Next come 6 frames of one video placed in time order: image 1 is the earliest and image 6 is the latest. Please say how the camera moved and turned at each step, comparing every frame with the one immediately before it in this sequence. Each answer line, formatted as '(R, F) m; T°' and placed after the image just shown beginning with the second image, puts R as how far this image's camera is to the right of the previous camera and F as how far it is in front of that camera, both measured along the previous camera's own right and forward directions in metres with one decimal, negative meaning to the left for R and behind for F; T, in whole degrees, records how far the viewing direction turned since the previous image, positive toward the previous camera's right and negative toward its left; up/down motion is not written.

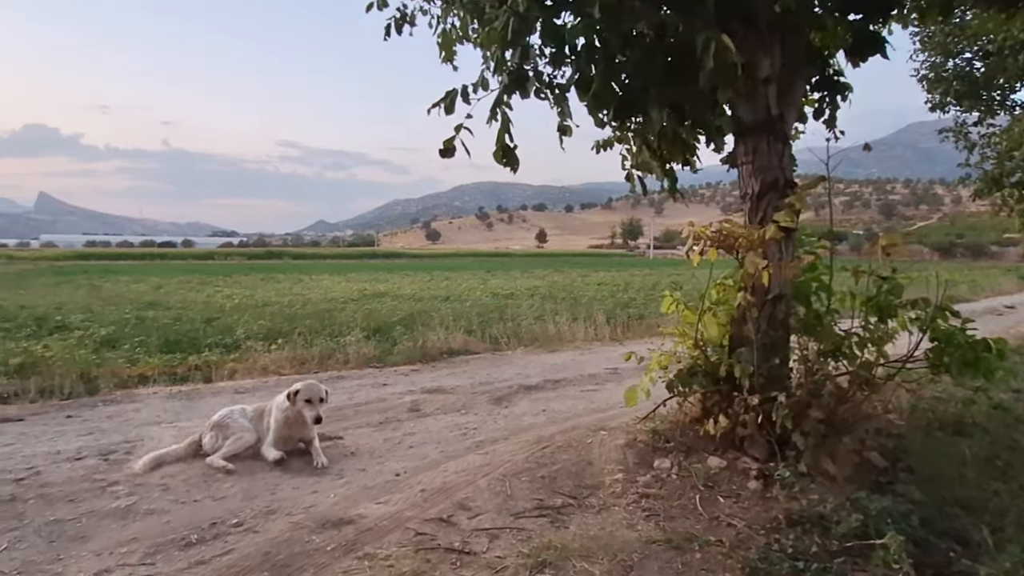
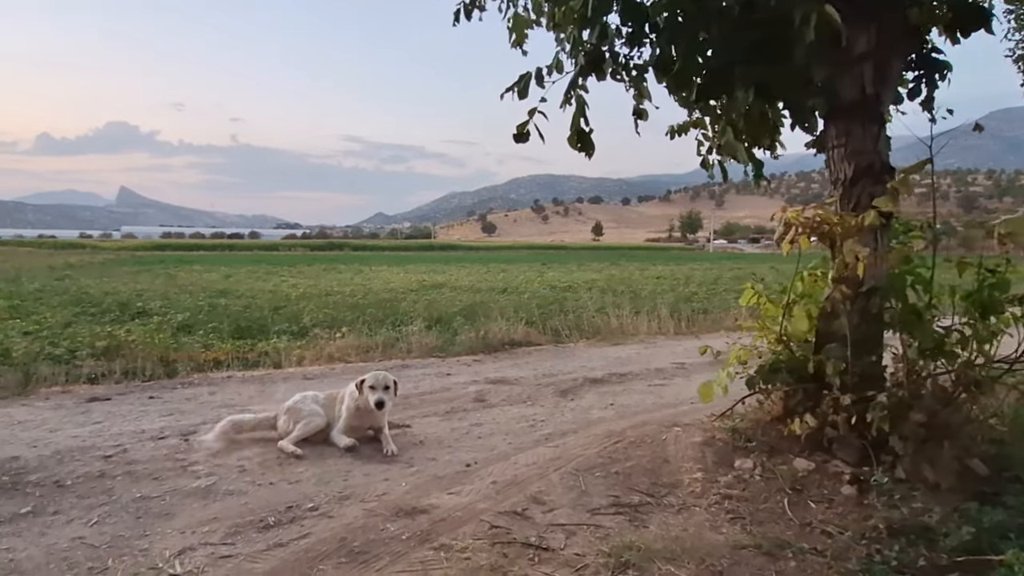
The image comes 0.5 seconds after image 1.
(-0.2, +0.2) m; -5°
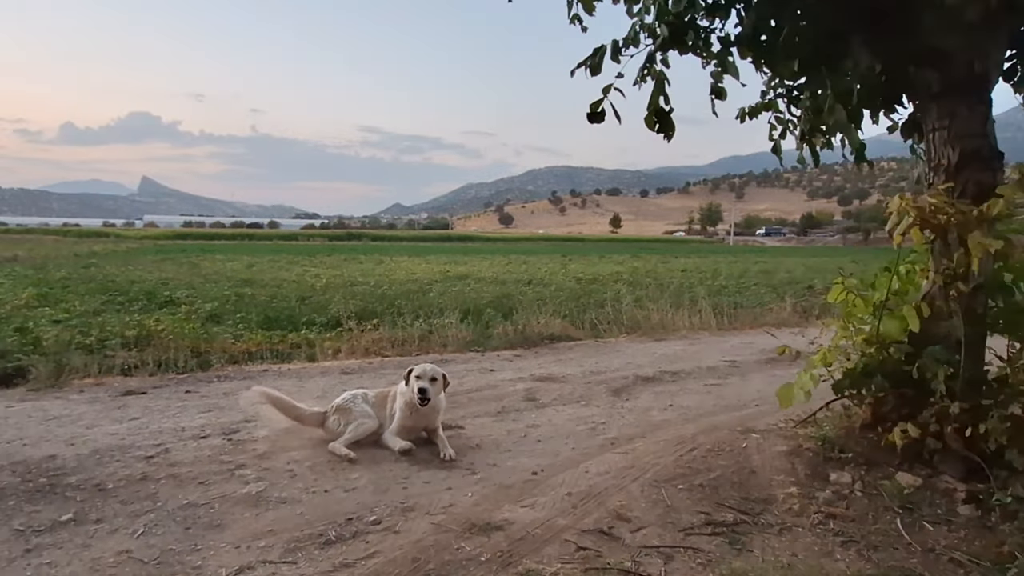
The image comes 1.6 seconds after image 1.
(-0.5, +0.5) m; -2°
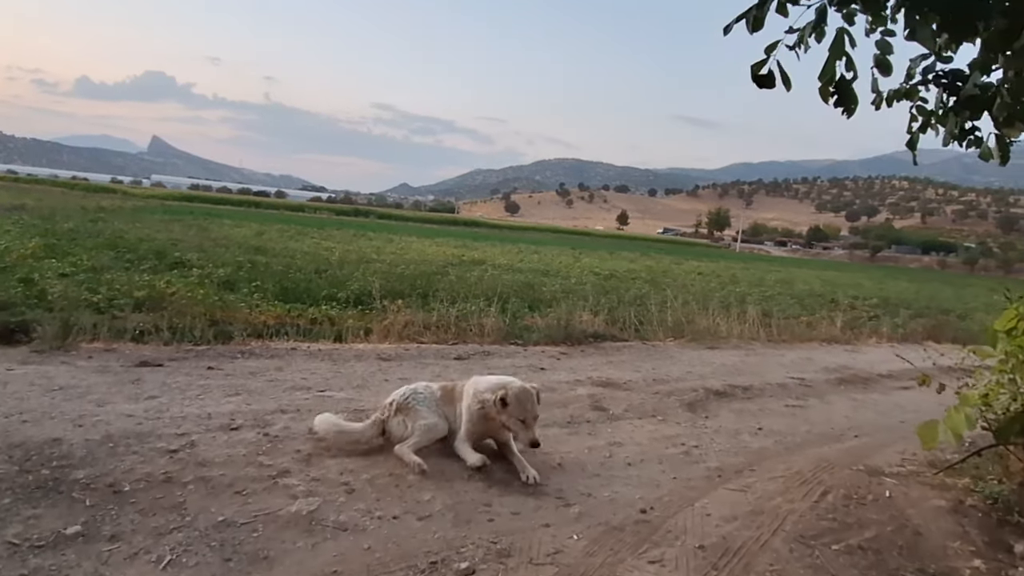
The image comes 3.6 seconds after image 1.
(-0.9, +1.1) m; 0°
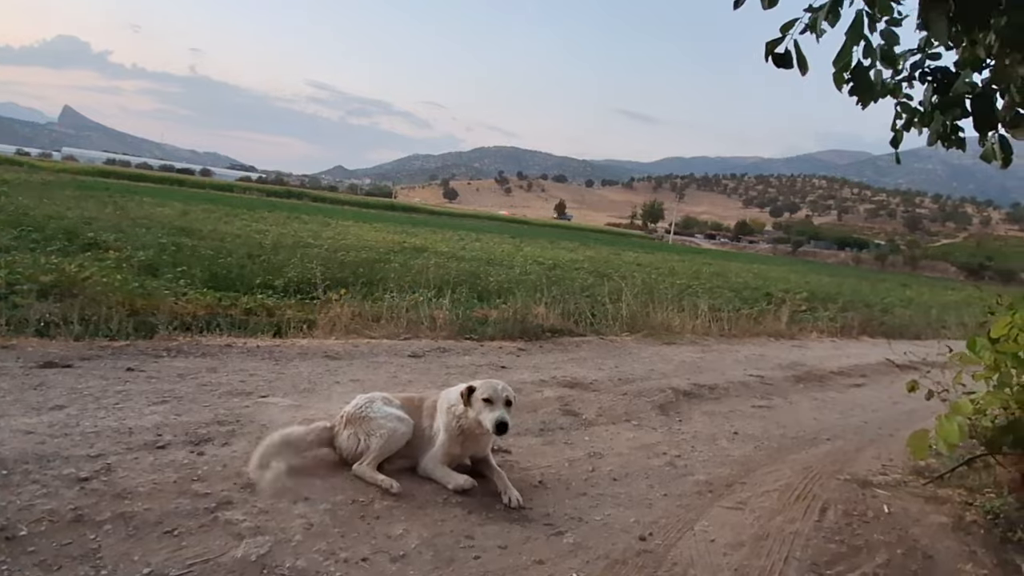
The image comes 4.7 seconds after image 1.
(-0.3, +0.6) m; +6°
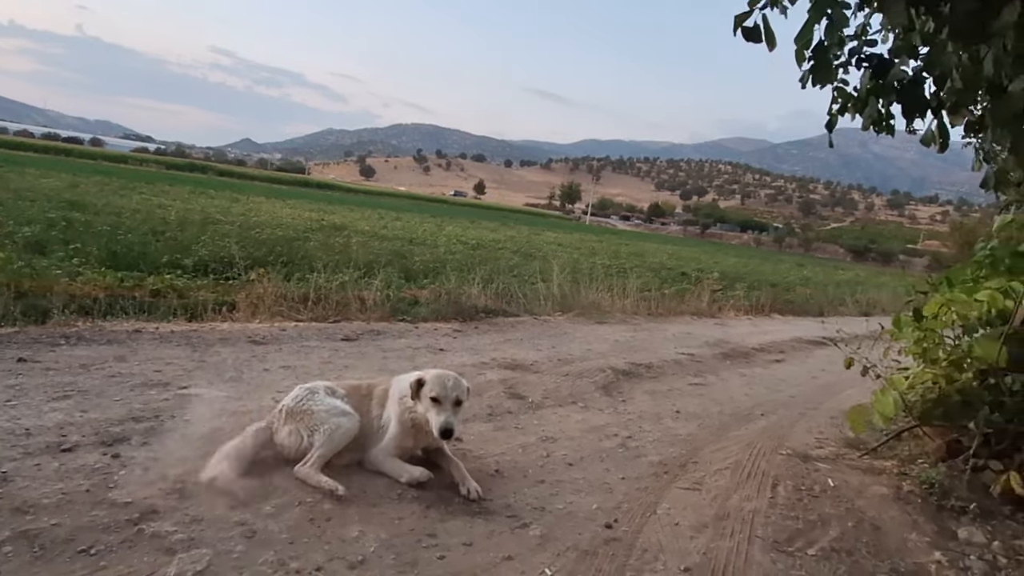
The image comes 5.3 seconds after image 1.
(-0.3, +0.3) m; +7°
